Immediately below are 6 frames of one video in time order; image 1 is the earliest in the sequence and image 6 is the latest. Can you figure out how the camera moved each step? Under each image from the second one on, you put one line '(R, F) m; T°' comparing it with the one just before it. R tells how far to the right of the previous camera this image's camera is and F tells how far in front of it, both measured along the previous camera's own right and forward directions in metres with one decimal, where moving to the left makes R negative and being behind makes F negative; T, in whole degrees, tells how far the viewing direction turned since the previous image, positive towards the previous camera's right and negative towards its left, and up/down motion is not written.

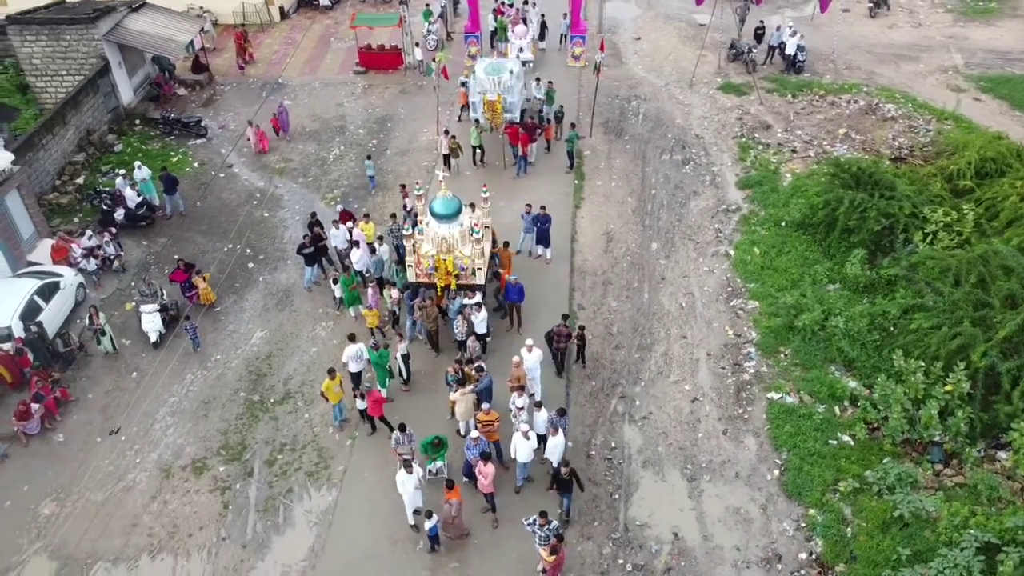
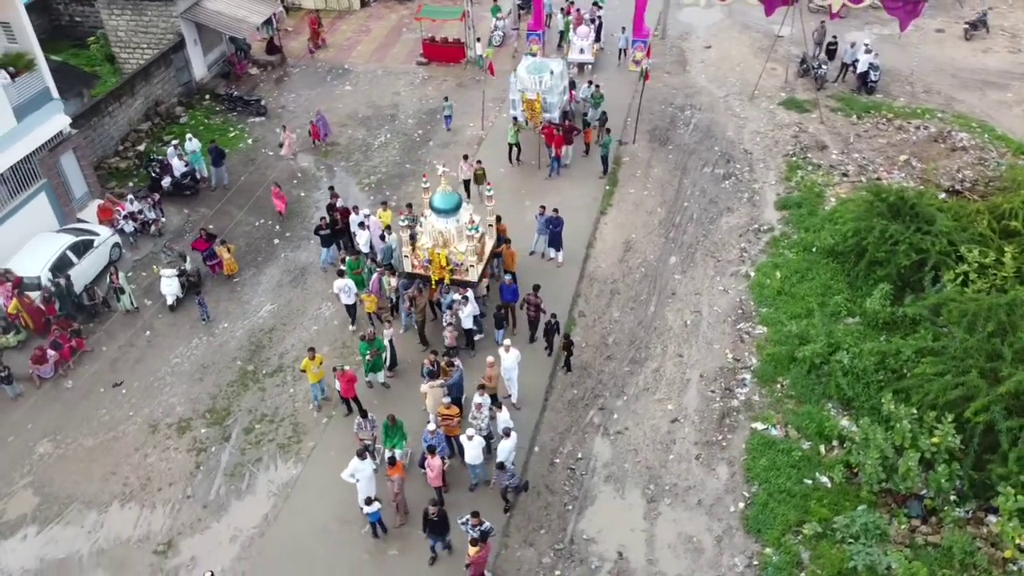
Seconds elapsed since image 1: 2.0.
(+1.9, +0.1) m; -7°
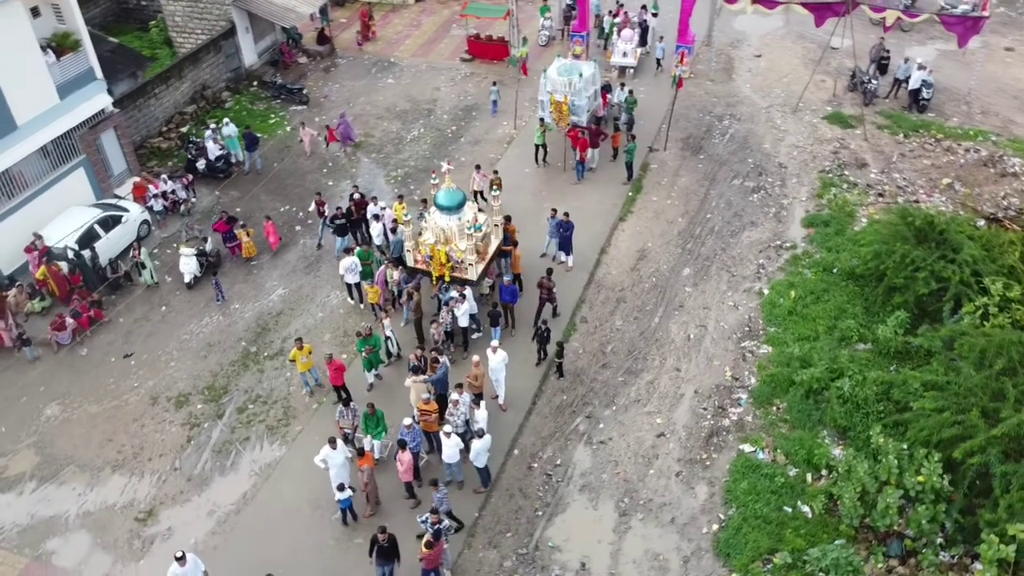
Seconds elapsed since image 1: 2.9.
(+1.2, +0.1) m; -5°
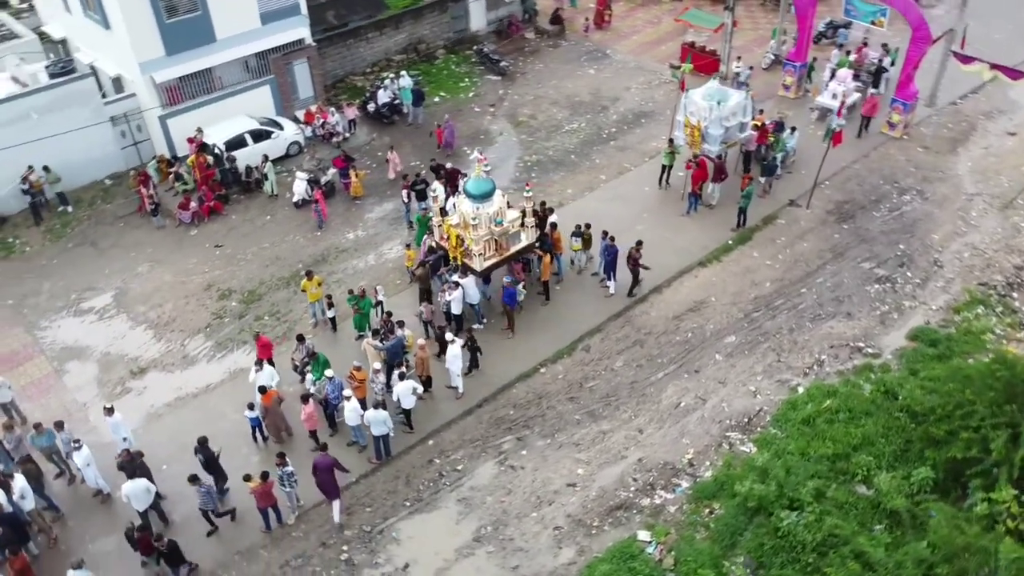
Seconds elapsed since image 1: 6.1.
(+5.3, +1.2) m; -23°
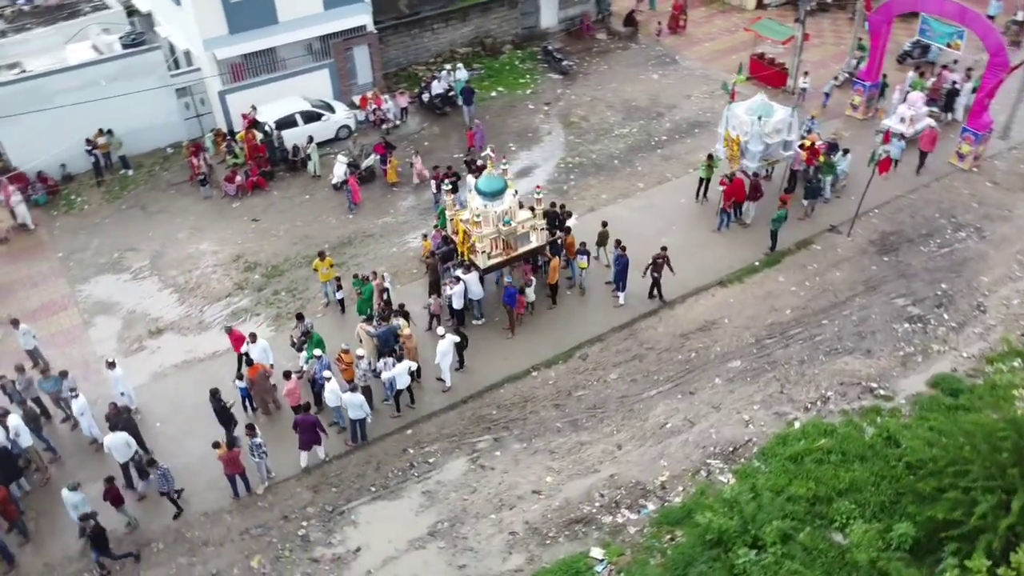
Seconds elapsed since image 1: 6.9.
(+1.7, +0.2) m; -7°
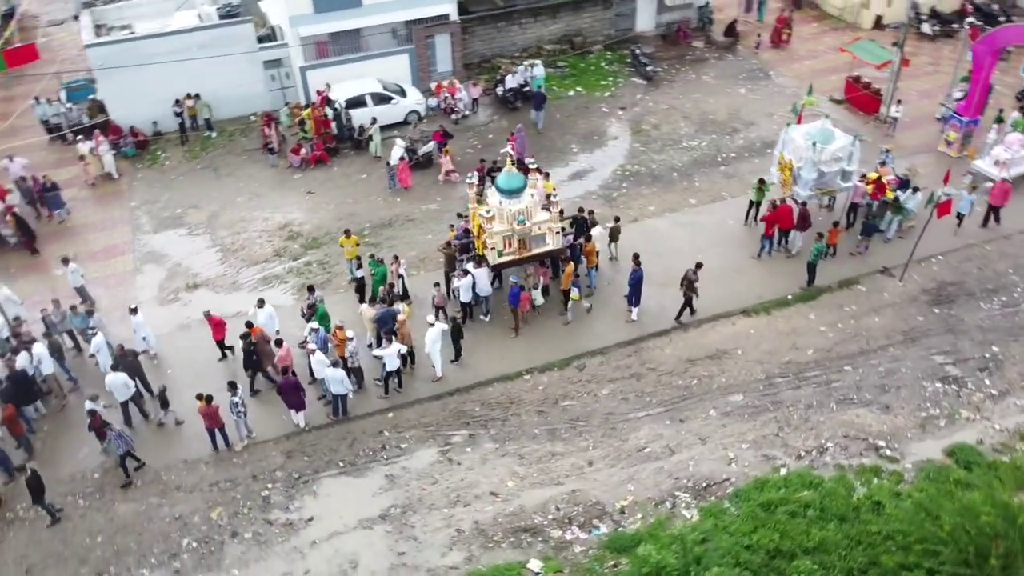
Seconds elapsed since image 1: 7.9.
(+2.1, +0.2) m; -9°
